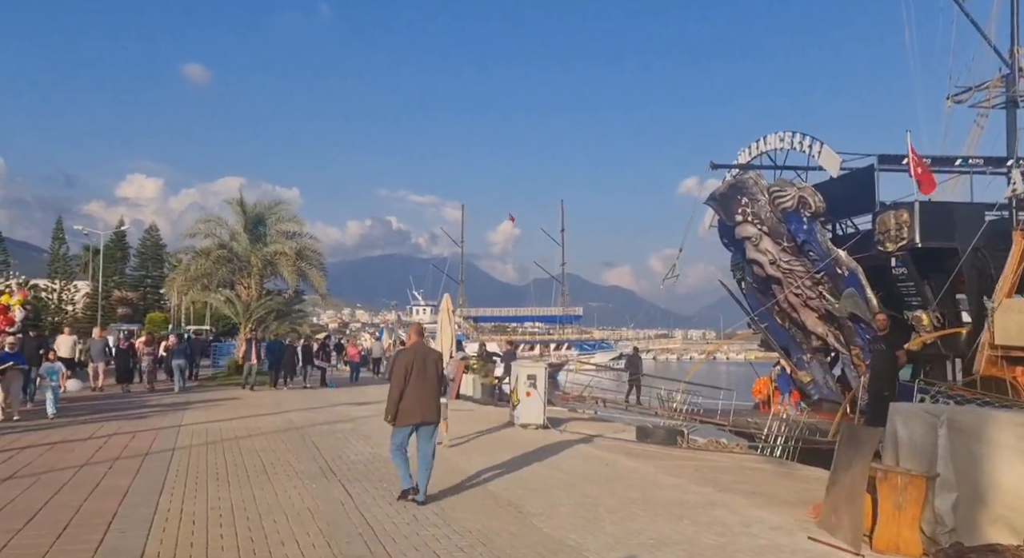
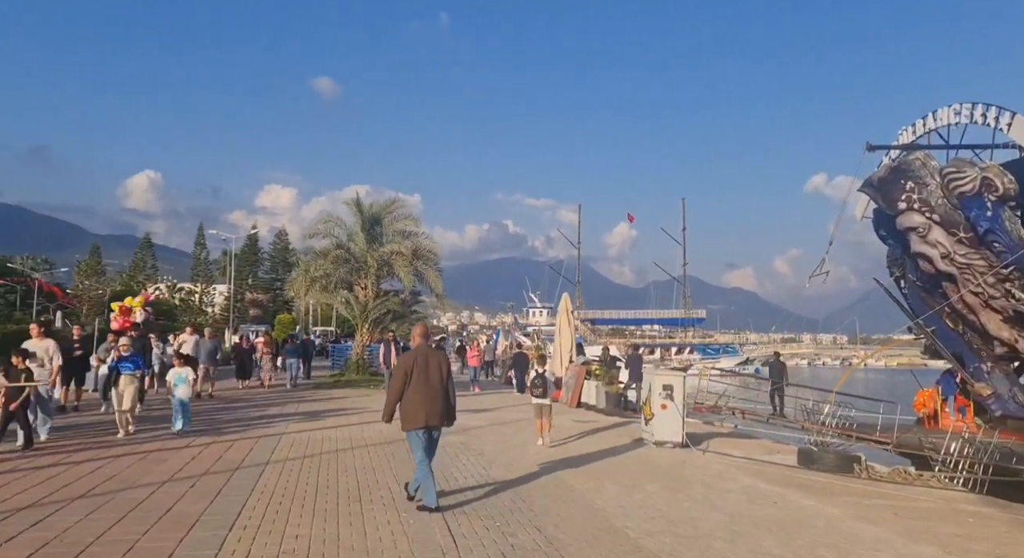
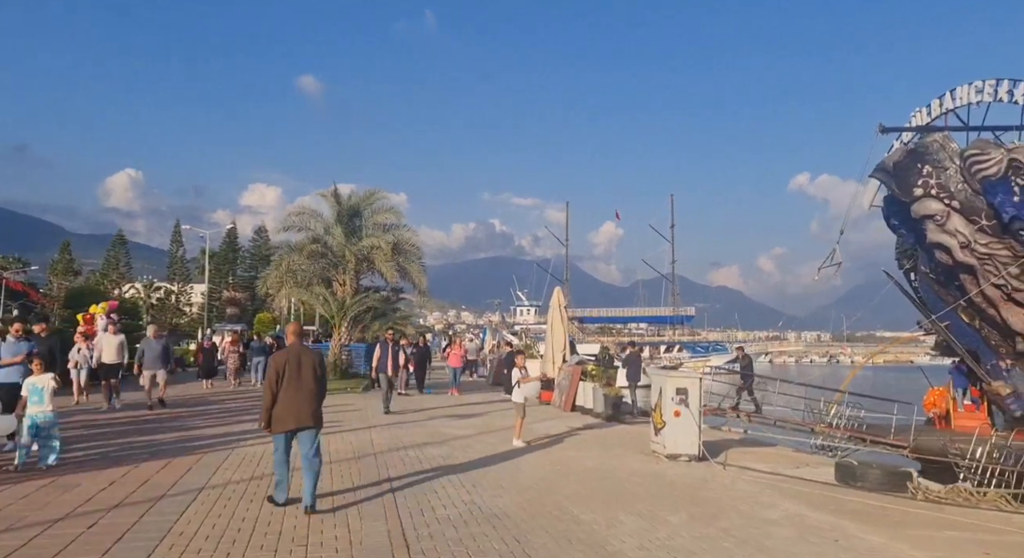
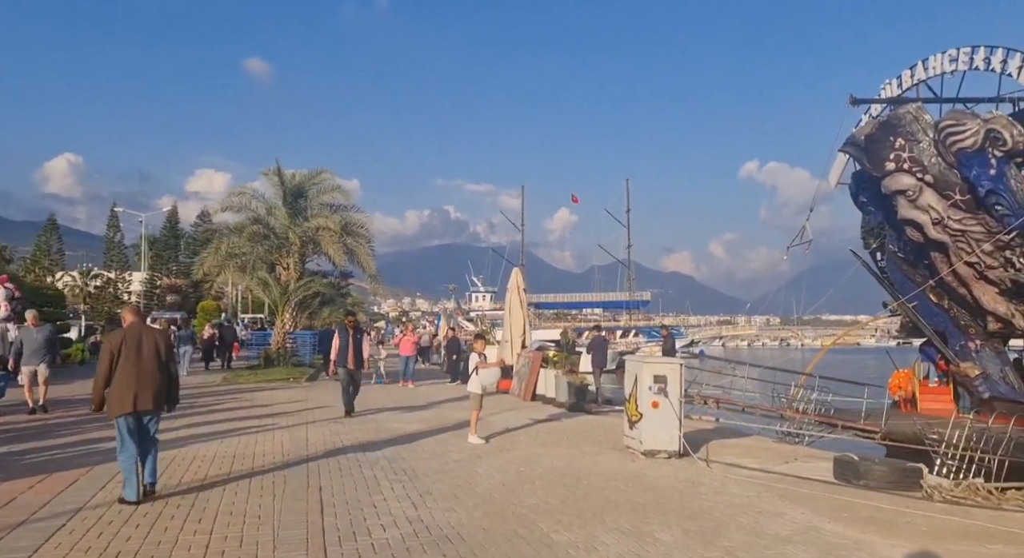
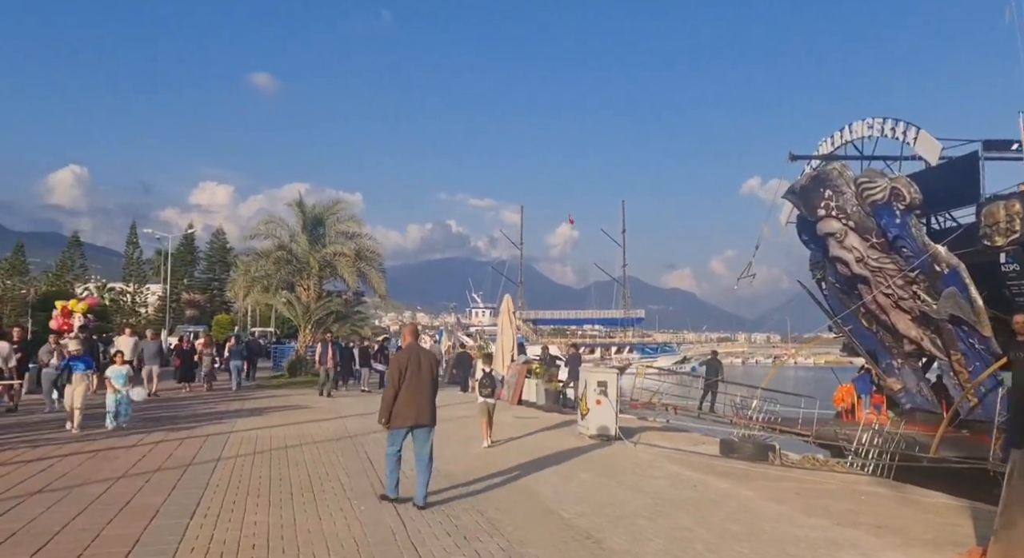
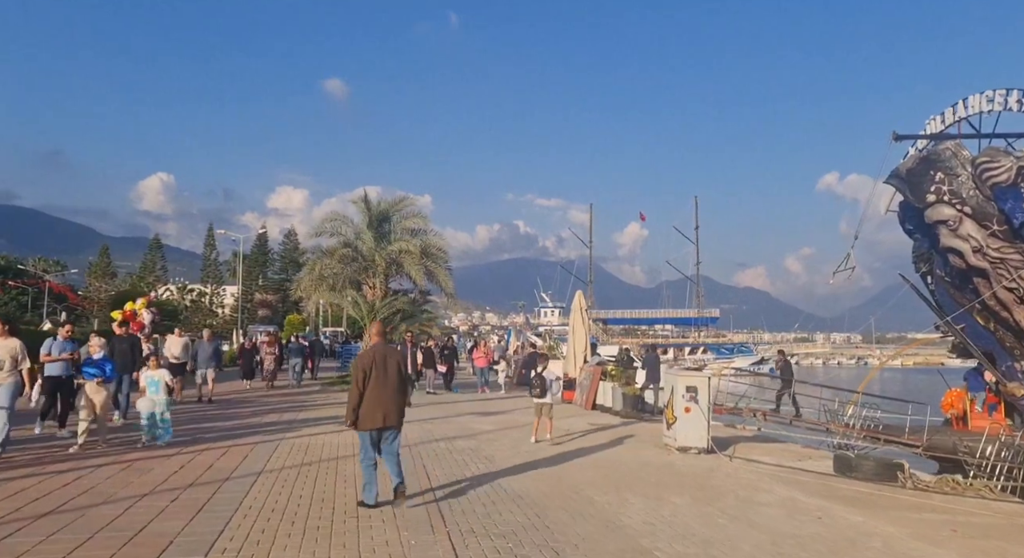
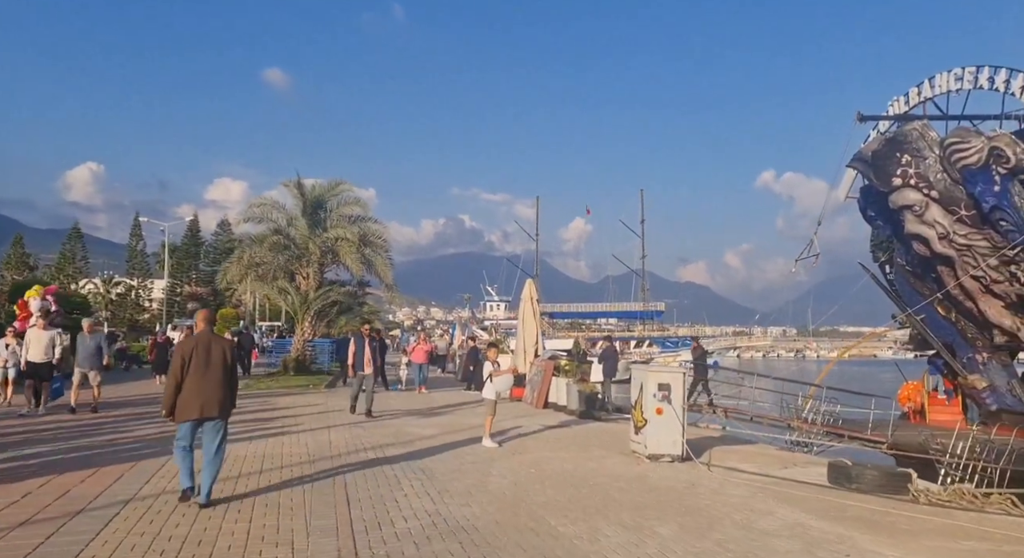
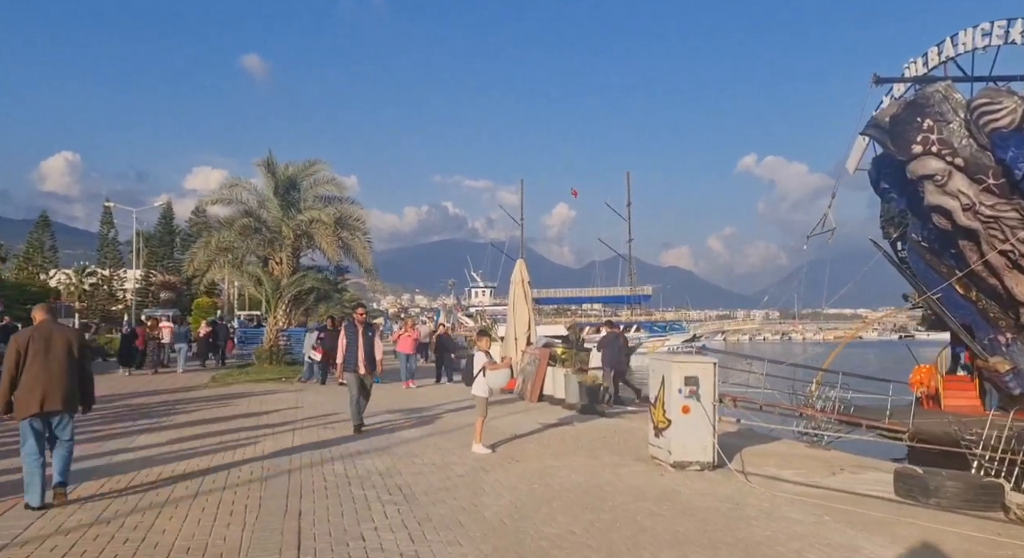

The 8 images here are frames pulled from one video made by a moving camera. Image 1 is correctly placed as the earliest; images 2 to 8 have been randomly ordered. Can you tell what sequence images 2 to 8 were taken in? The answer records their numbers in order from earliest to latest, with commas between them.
5, 2, 6, 3, 7, 4, 8
